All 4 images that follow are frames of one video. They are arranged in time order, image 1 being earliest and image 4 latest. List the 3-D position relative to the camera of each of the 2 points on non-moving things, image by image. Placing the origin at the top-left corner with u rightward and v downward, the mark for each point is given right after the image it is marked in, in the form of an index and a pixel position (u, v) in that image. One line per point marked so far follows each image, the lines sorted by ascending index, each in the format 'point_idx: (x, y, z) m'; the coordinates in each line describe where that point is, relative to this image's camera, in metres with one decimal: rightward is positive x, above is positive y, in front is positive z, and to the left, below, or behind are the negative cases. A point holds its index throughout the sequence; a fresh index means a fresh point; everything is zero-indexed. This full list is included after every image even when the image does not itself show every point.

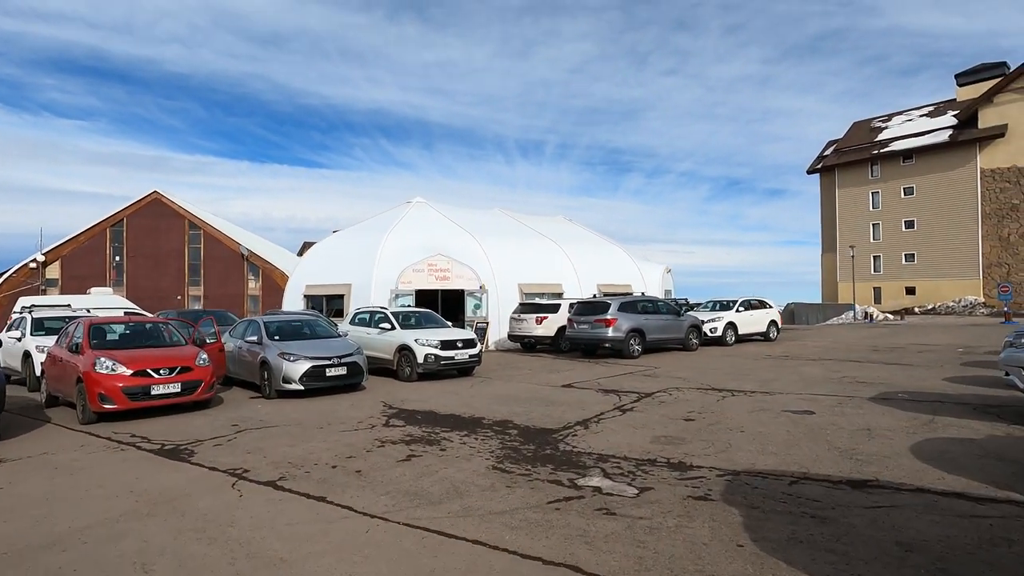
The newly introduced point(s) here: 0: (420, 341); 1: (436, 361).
0: (-2.4, -1.4, +13.8) m
1: (-2.0, -1.9, +13.7) m
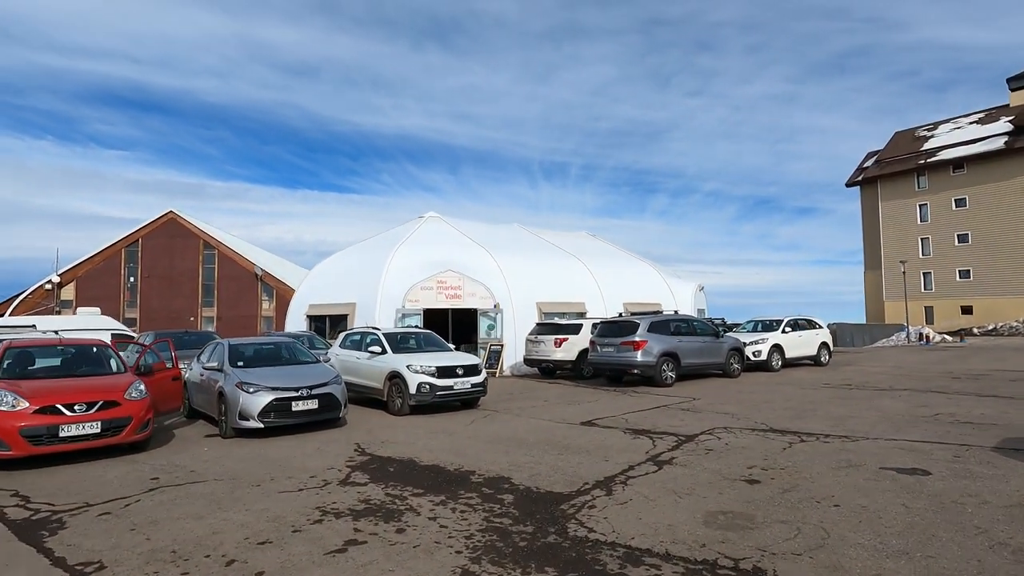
0: (-2.2, -1.8, +11.7) m
1: (-1.8, -2.3, +11.6) m
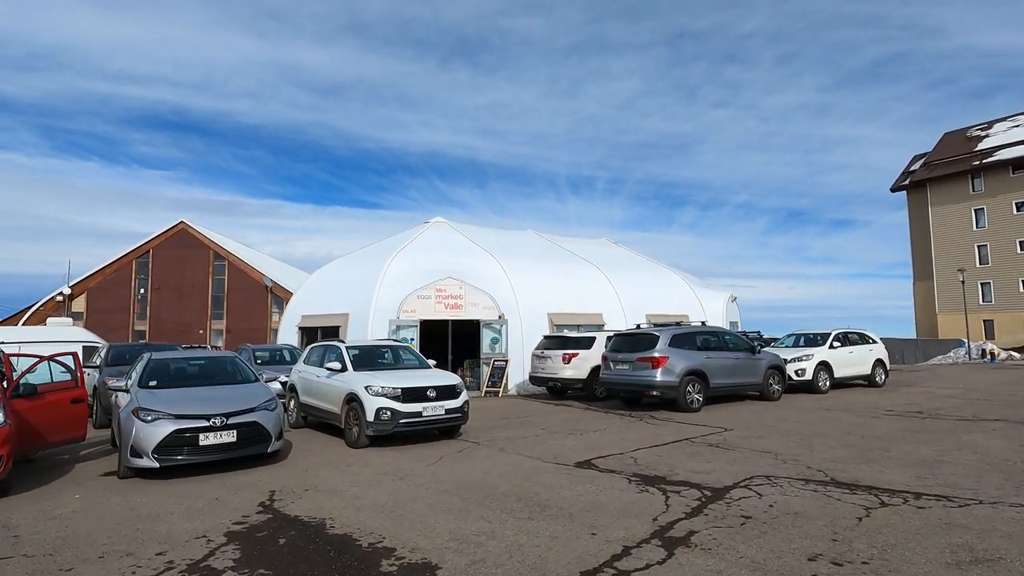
0: (-2.5, -1.8, +9.6) m
1: (-2.1, -2.3, +9.4) m
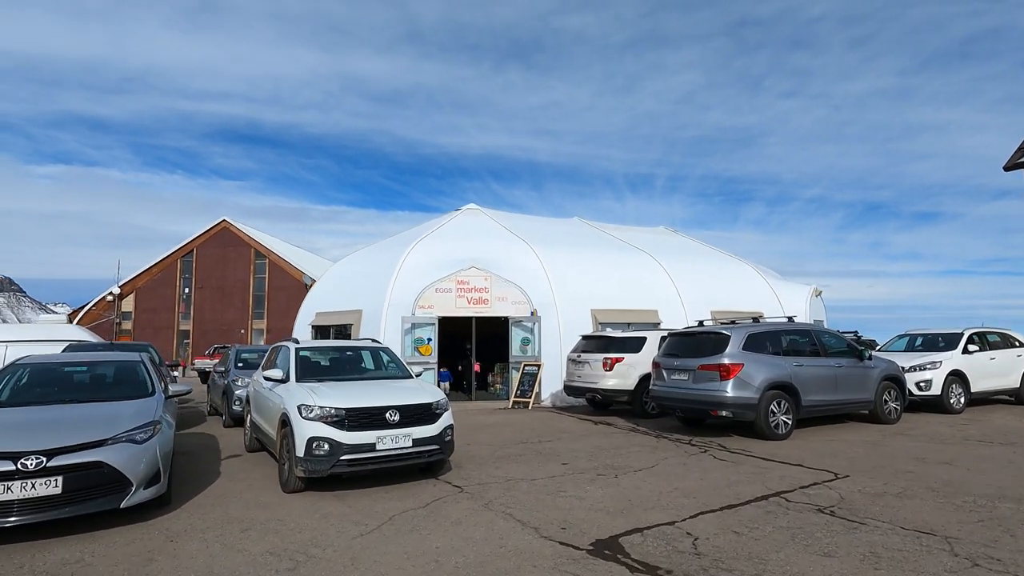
0: (-2.5, -1.5, +6.7) m
1: (-2.2, -2.0, +6.5) m
